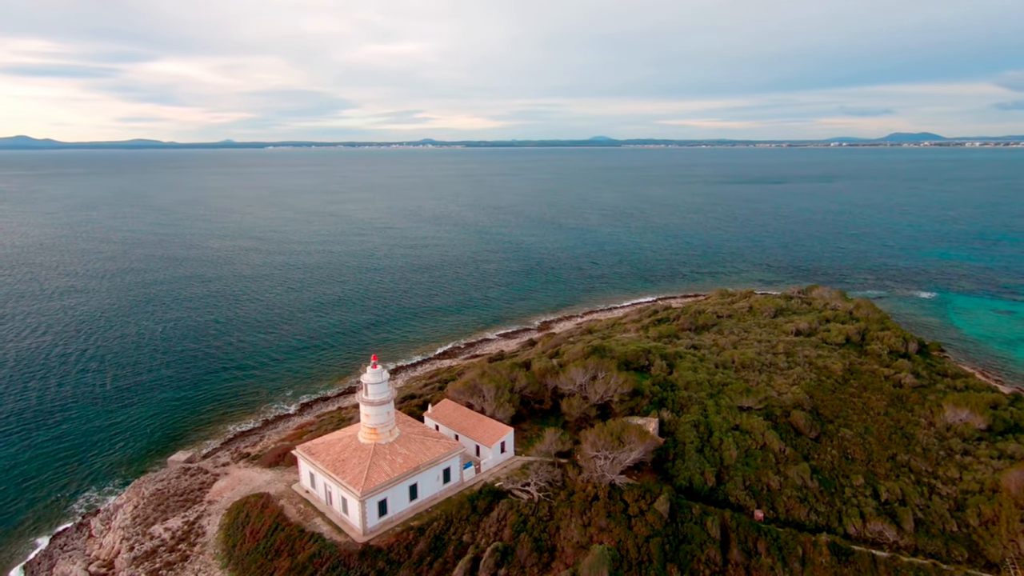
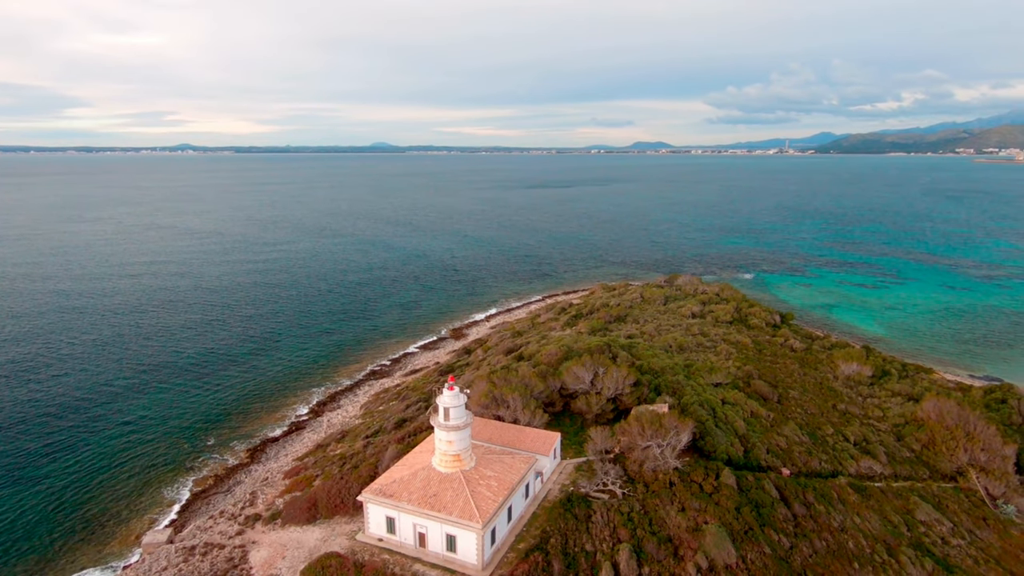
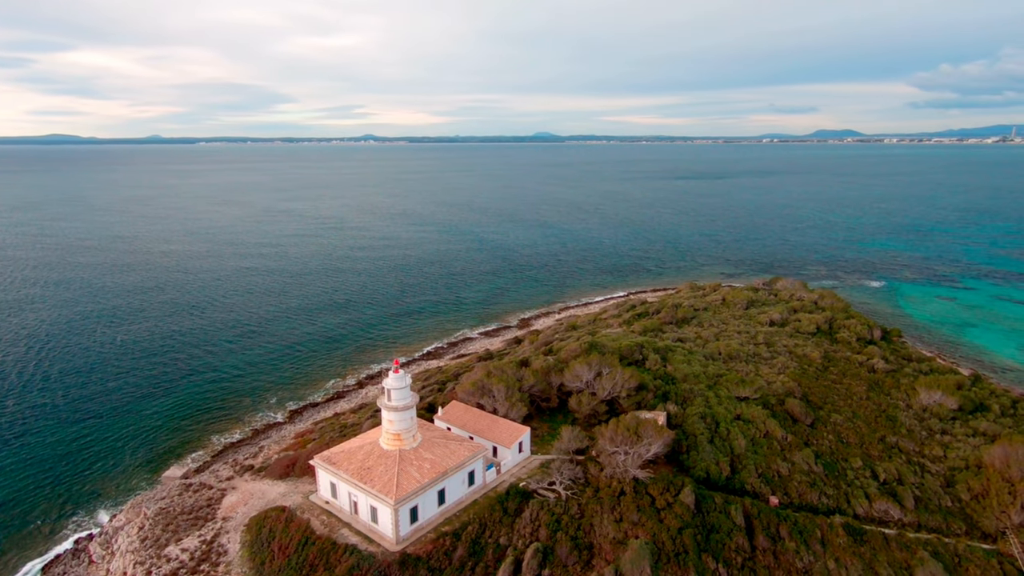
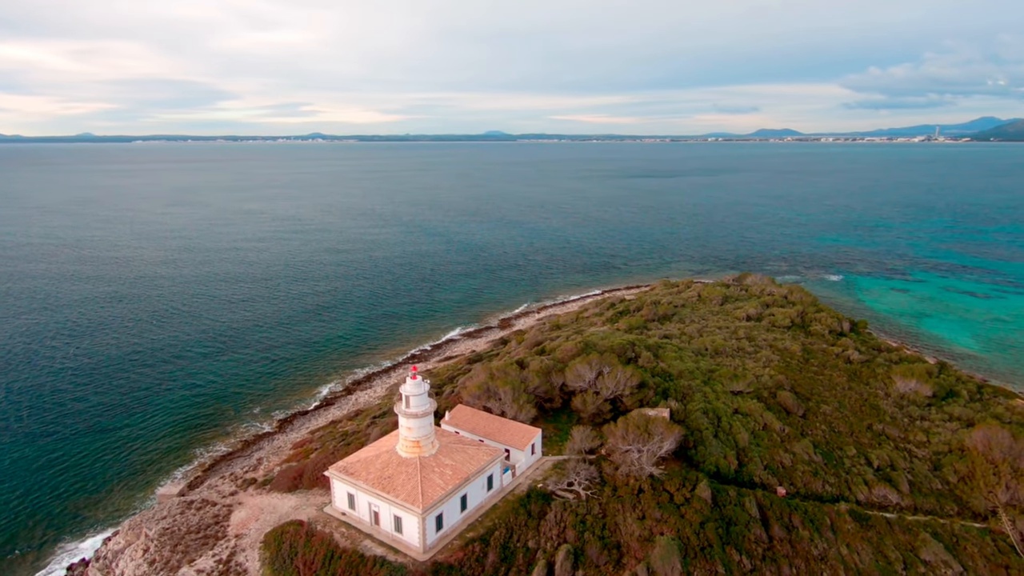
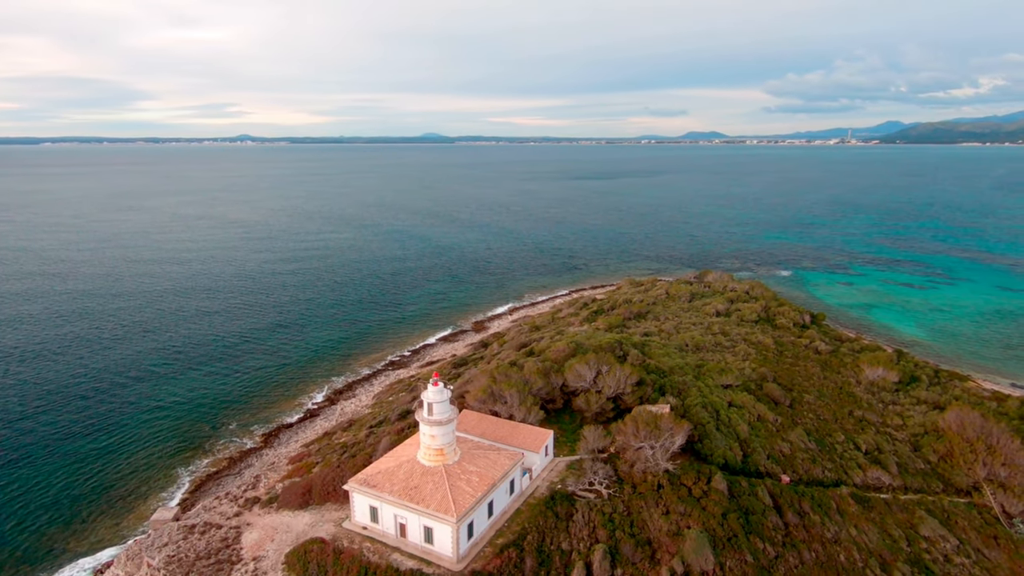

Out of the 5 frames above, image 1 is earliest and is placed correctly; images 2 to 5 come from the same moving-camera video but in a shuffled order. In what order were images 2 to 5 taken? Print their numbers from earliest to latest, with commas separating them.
3, 4, 5, 2
